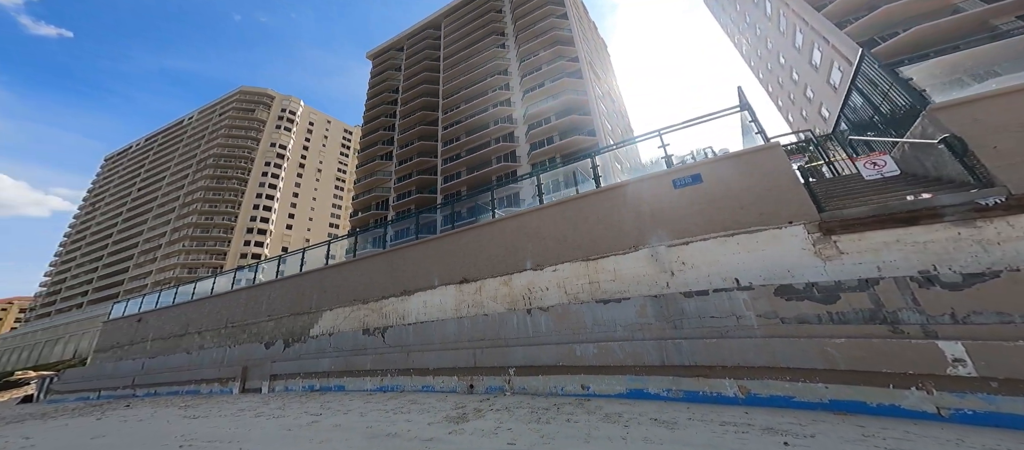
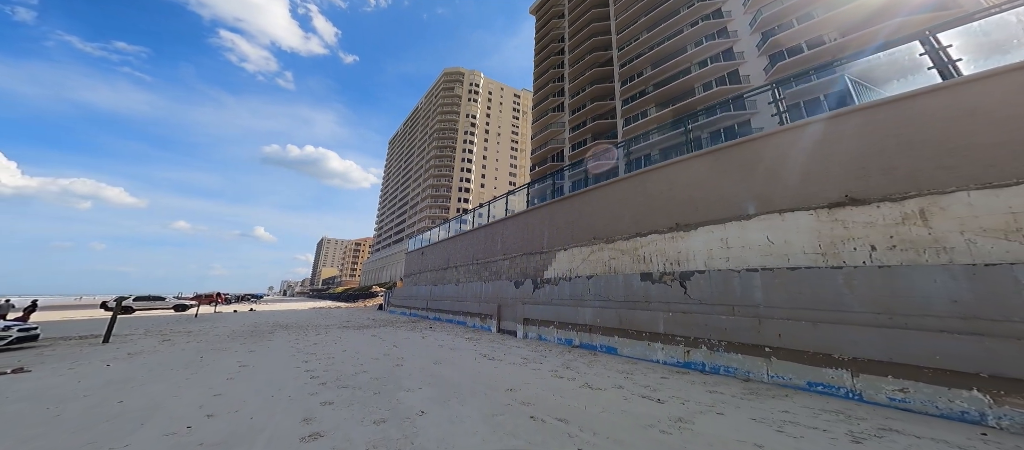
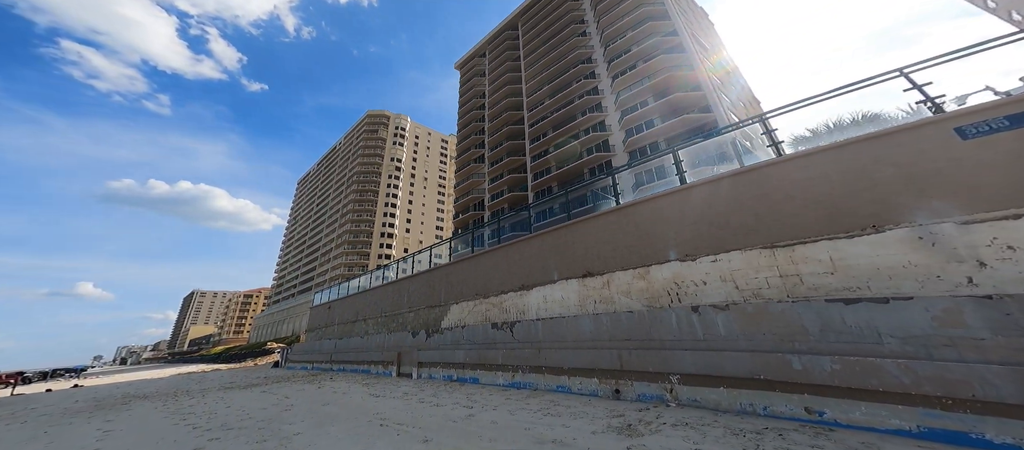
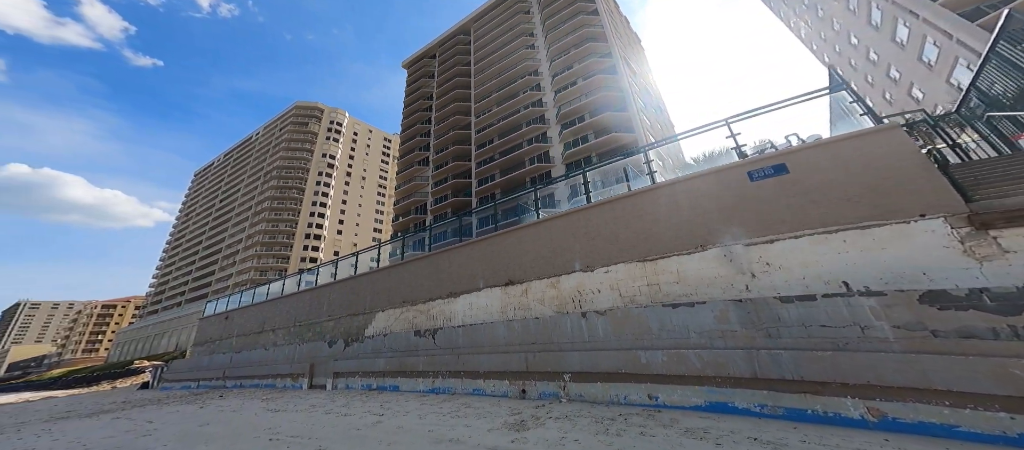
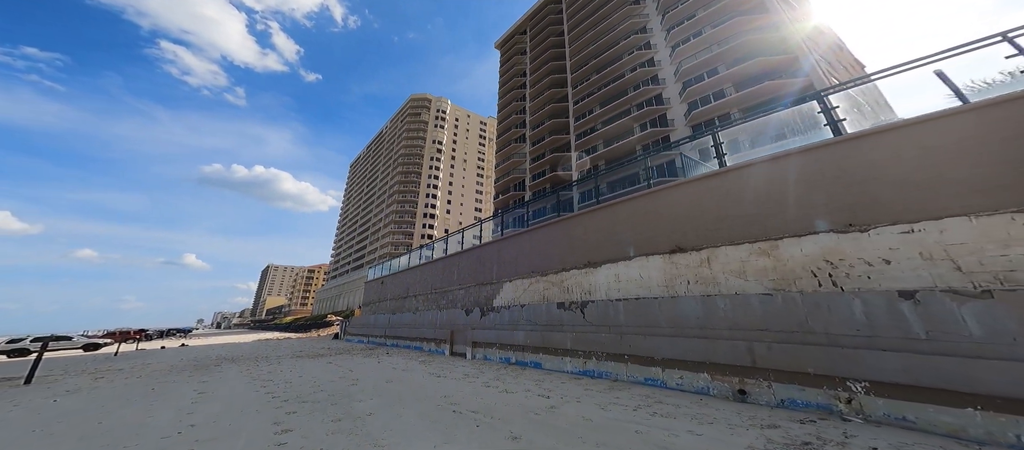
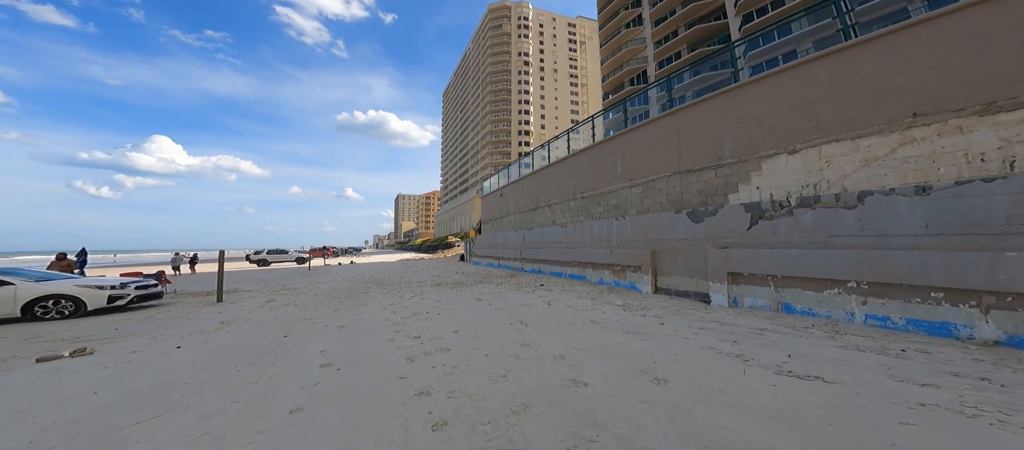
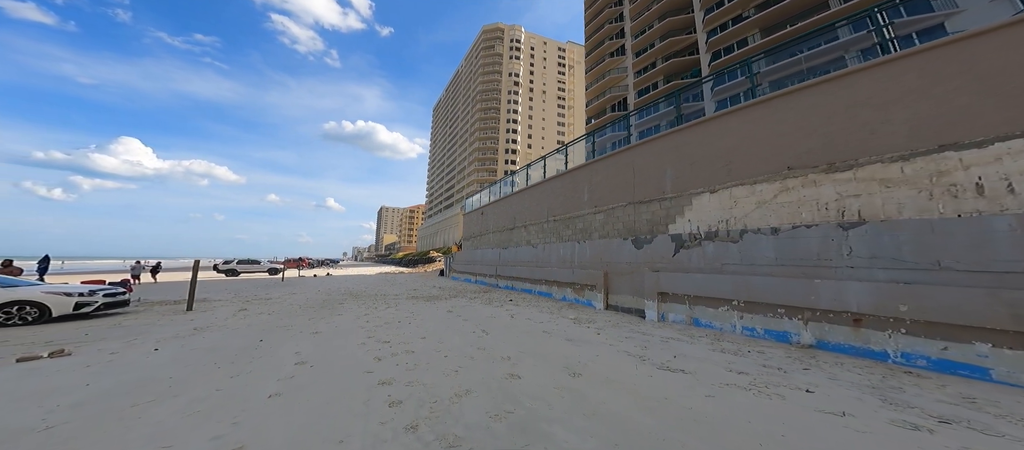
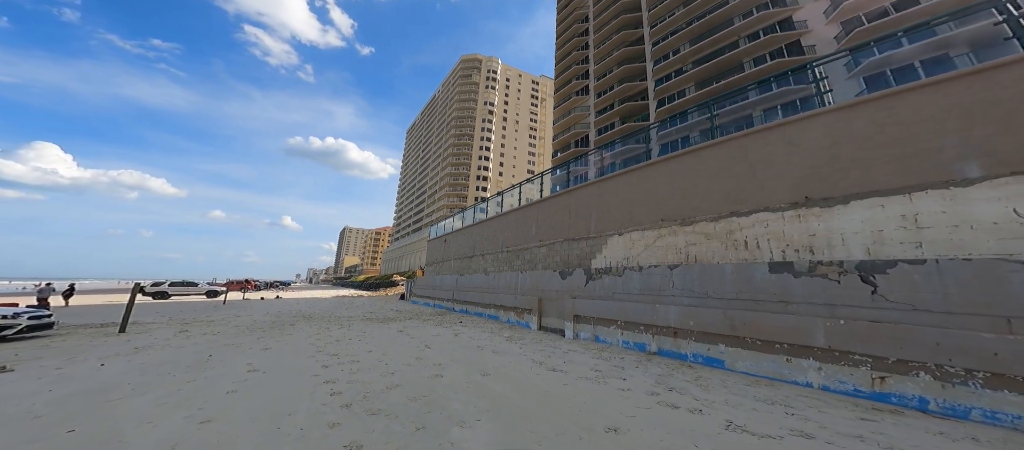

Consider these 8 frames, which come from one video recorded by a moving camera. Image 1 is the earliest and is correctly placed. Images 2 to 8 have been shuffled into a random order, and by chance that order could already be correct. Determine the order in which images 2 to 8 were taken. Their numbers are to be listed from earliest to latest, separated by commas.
4, 3, 5, 2, 8, 7, 6
